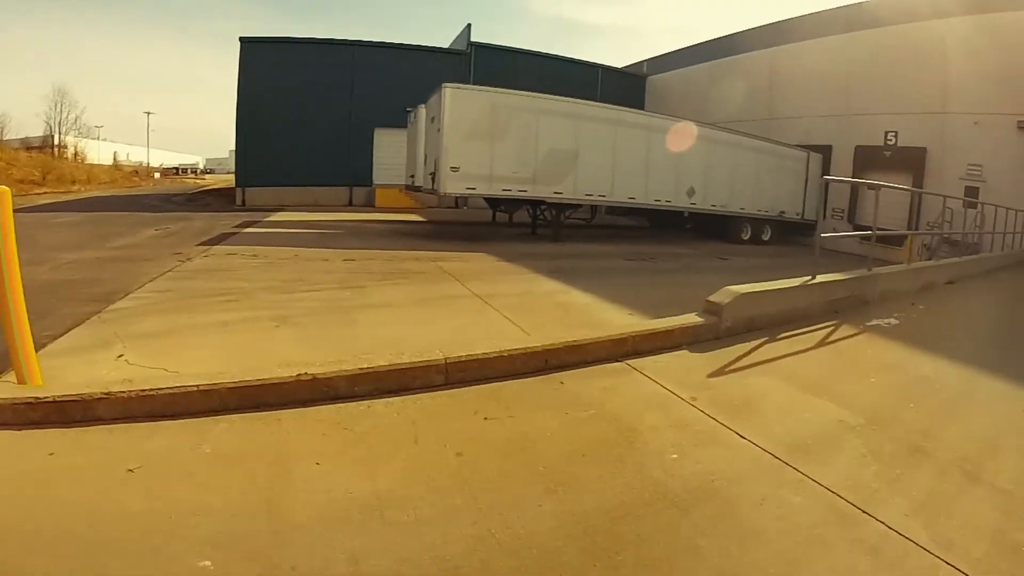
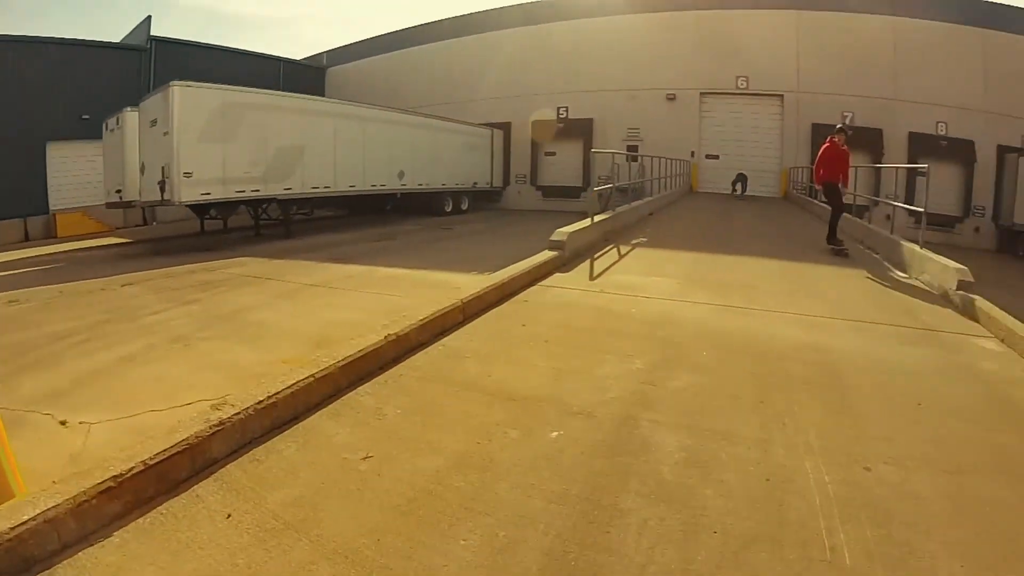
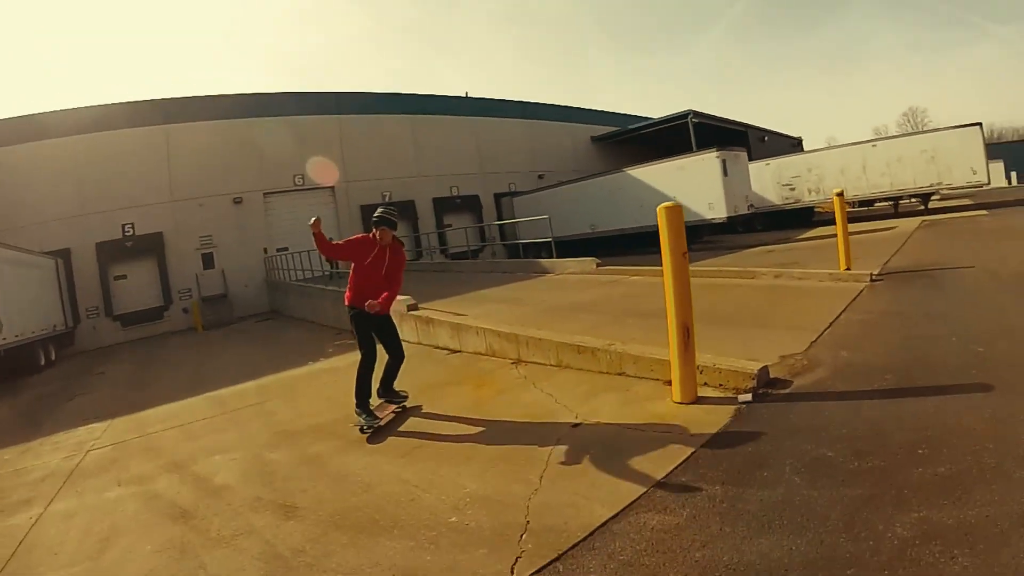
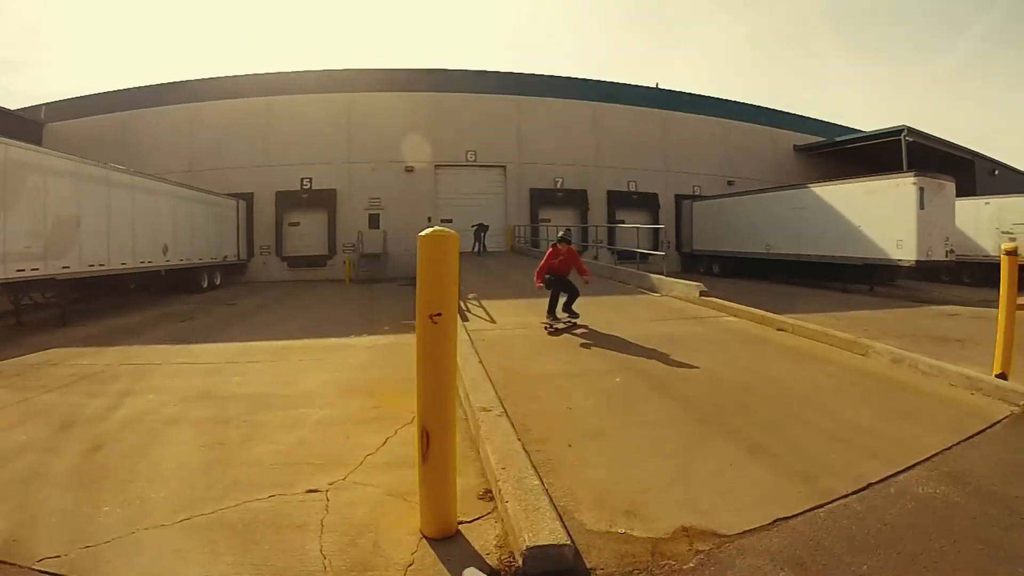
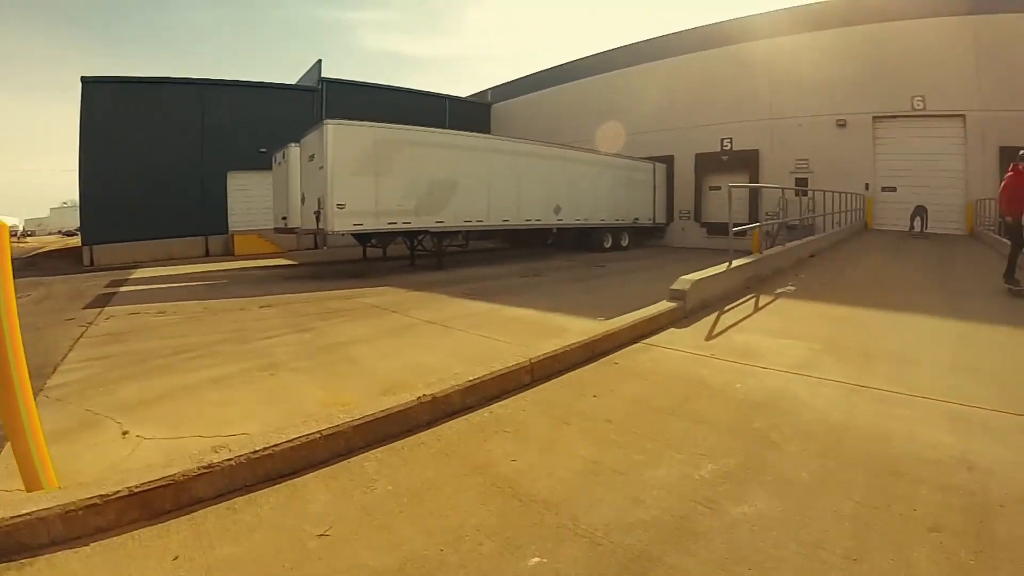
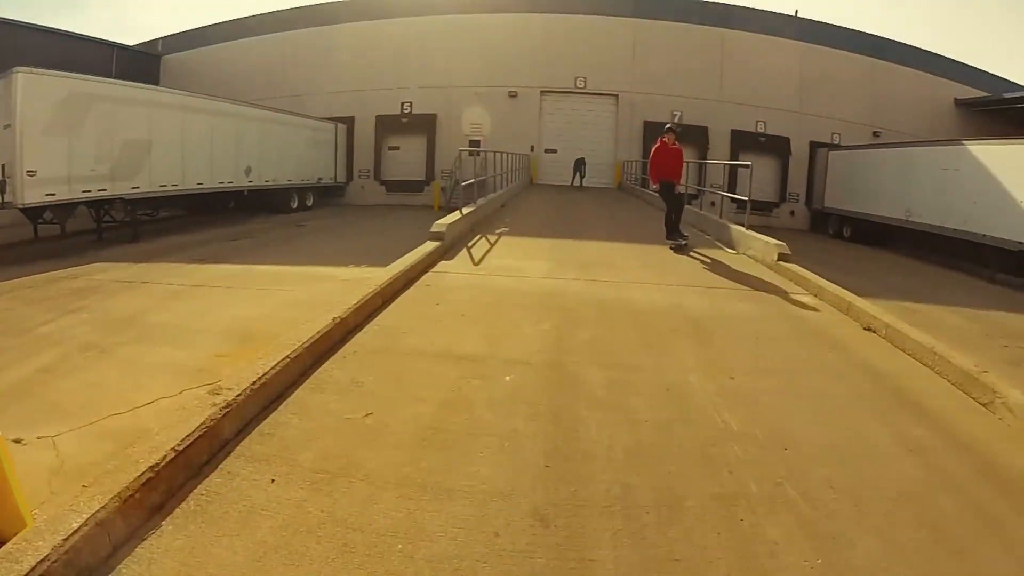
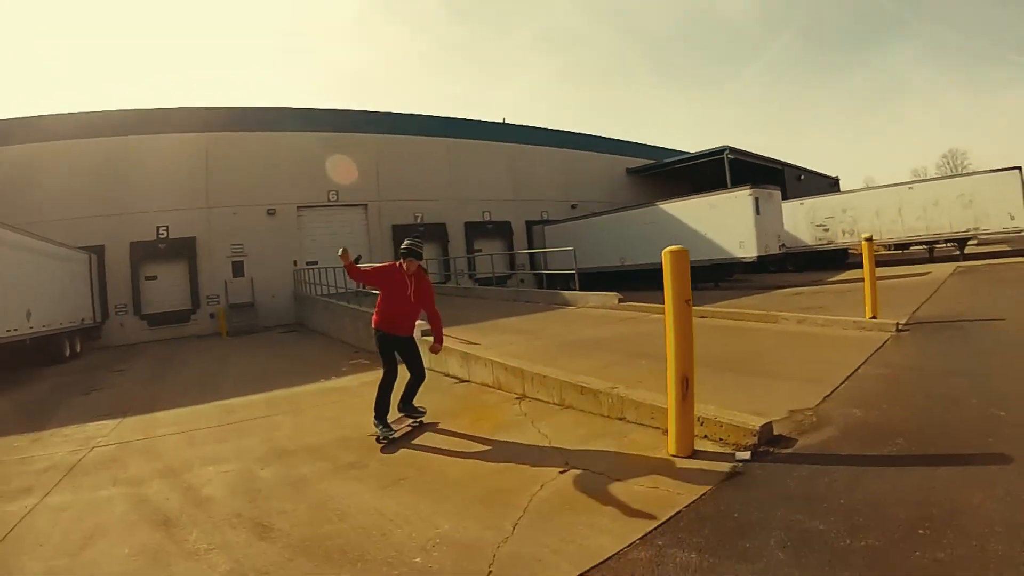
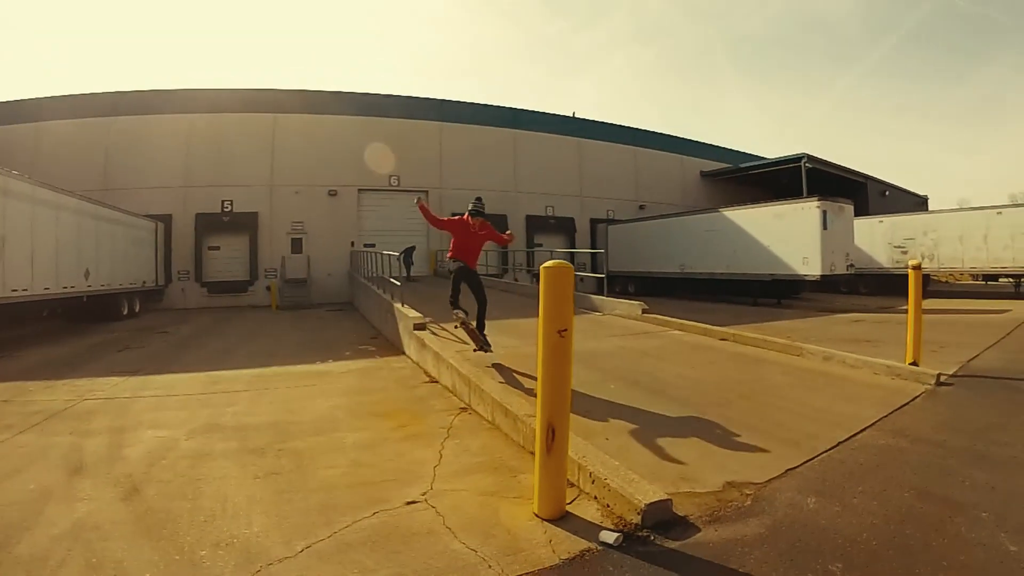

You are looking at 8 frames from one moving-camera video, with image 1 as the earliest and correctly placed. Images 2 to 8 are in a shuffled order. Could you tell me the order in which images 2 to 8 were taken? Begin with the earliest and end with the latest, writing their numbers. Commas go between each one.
5, 2, 6, 4, 8, 7, 3
